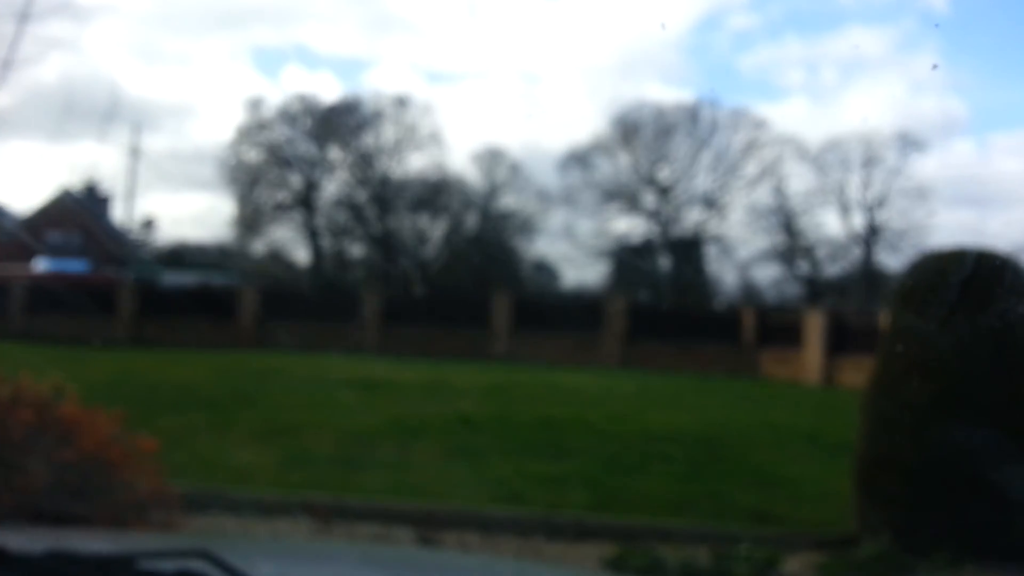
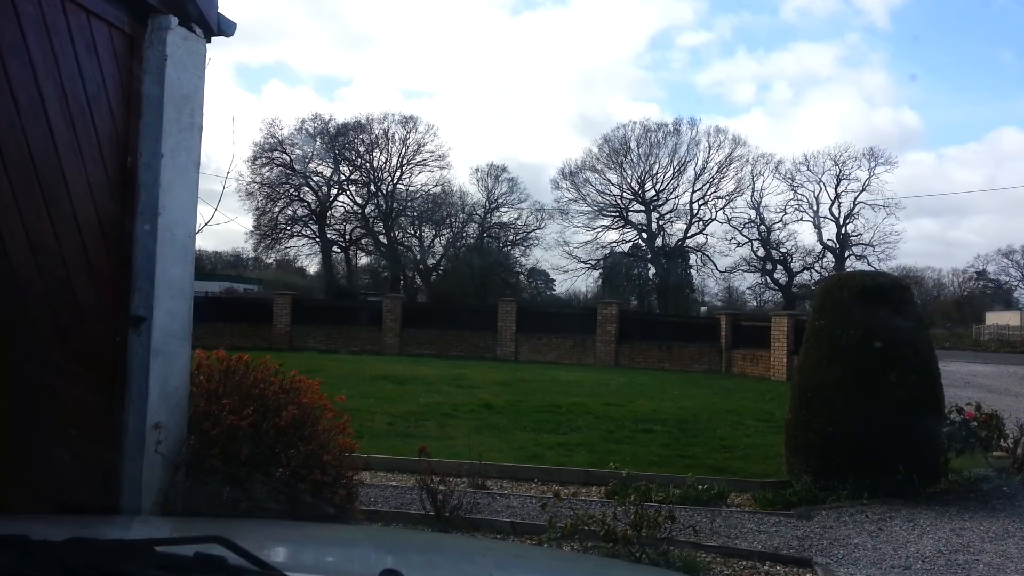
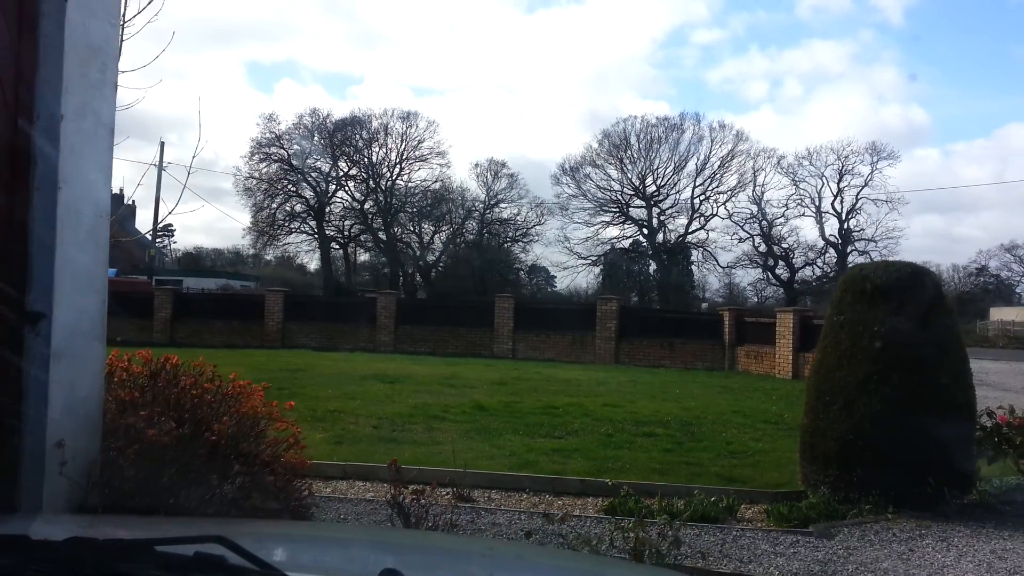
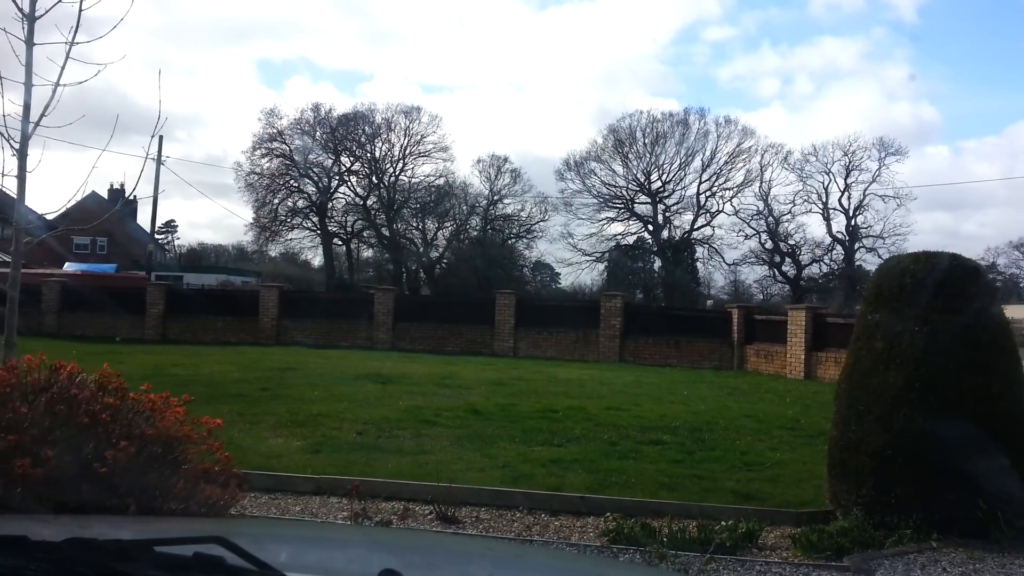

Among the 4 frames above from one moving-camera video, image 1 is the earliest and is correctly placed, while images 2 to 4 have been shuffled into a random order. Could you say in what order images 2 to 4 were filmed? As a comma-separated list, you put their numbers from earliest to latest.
4, 3, 2
